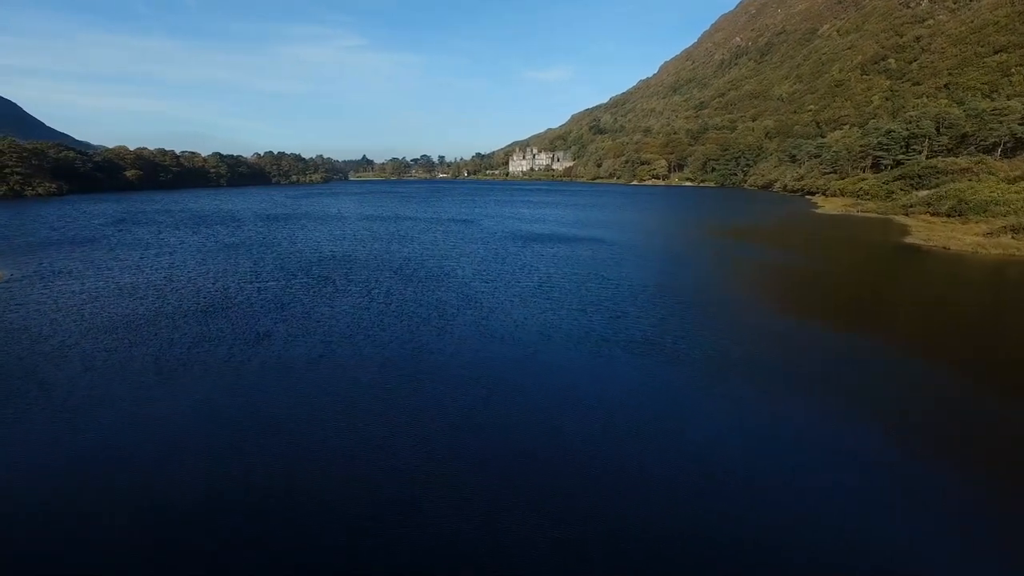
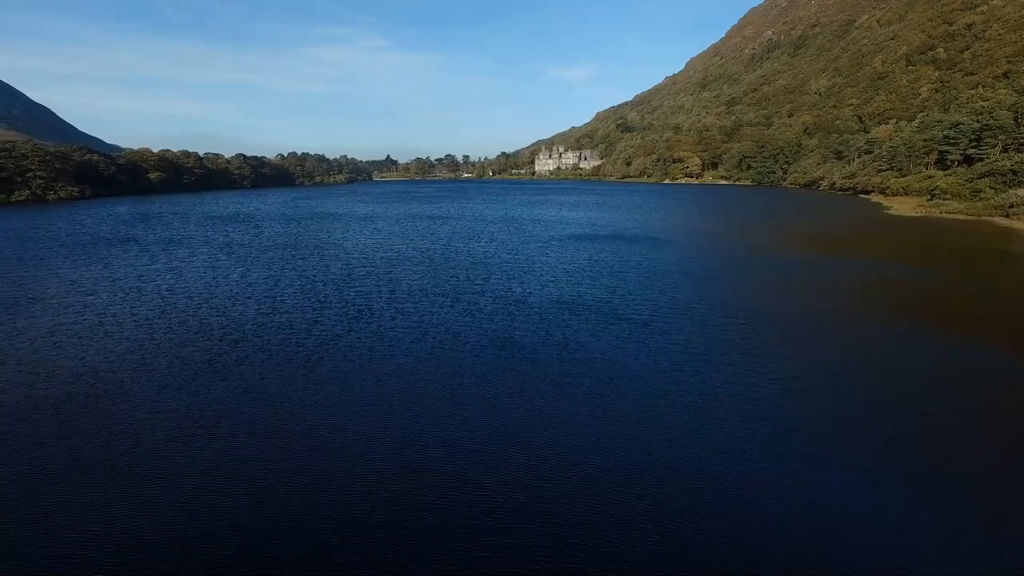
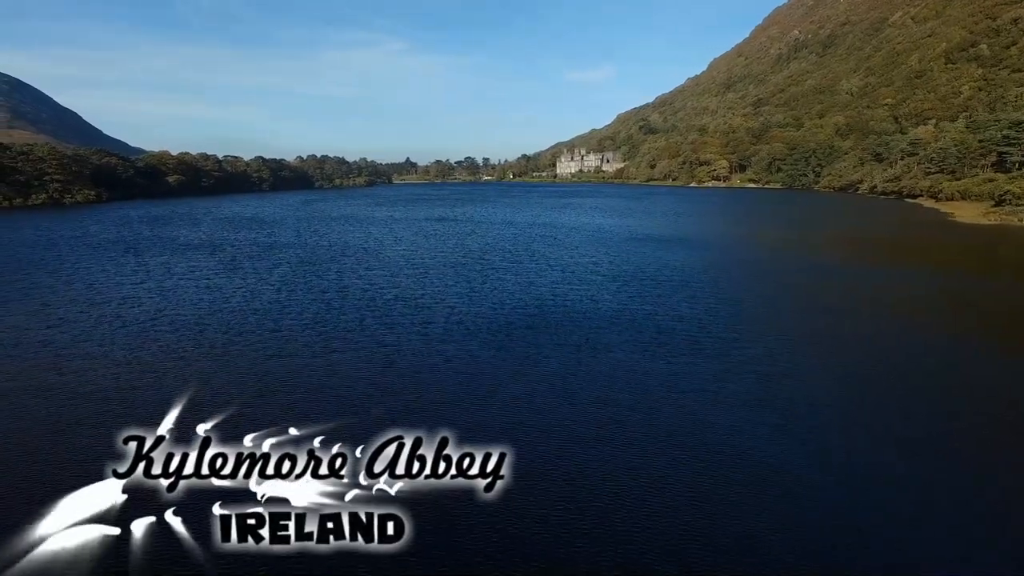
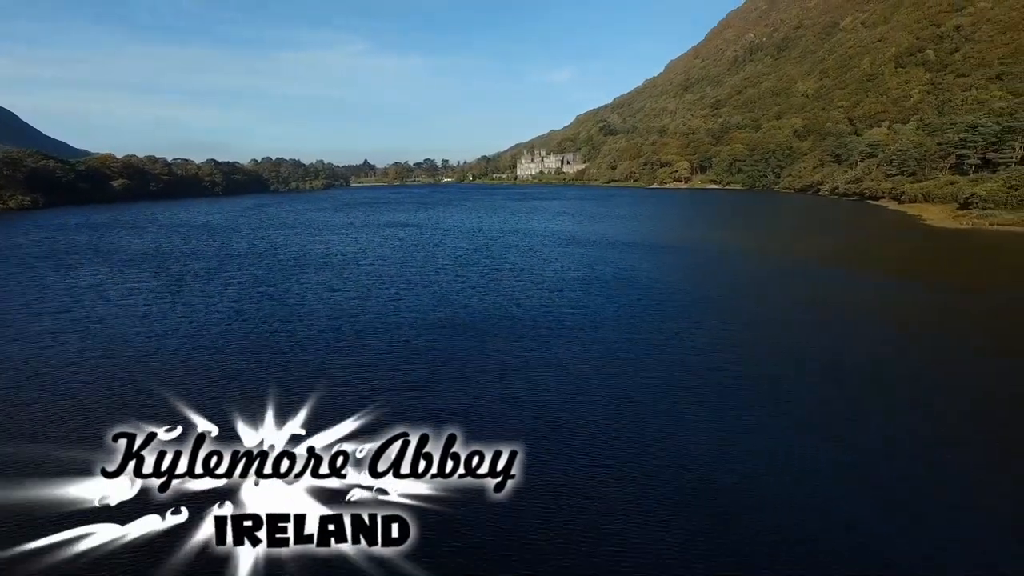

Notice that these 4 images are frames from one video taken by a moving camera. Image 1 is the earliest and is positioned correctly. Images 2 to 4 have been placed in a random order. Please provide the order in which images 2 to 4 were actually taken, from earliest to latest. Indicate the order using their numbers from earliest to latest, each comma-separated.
2, 3, 4
